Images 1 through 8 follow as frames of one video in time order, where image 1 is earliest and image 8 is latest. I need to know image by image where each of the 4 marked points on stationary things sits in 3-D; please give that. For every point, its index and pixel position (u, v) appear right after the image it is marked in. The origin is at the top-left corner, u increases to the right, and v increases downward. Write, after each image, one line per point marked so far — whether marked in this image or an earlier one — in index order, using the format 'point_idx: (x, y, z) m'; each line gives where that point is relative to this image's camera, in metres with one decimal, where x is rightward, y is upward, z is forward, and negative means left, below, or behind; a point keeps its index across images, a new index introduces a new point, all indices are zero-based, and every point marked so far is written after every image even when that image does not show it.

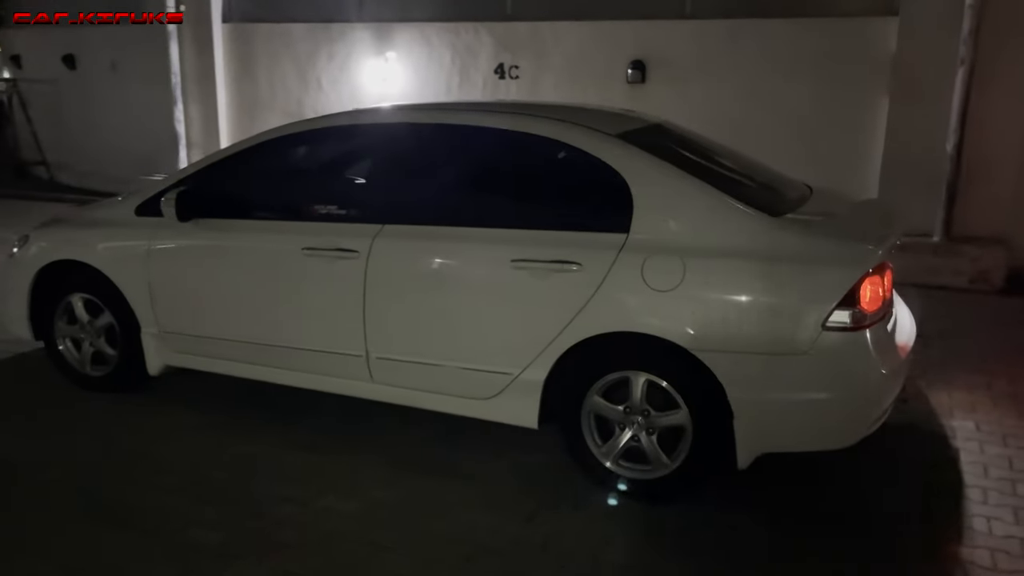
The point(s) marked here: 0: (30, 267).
0: (-2.7, +0.1, +4.9) m
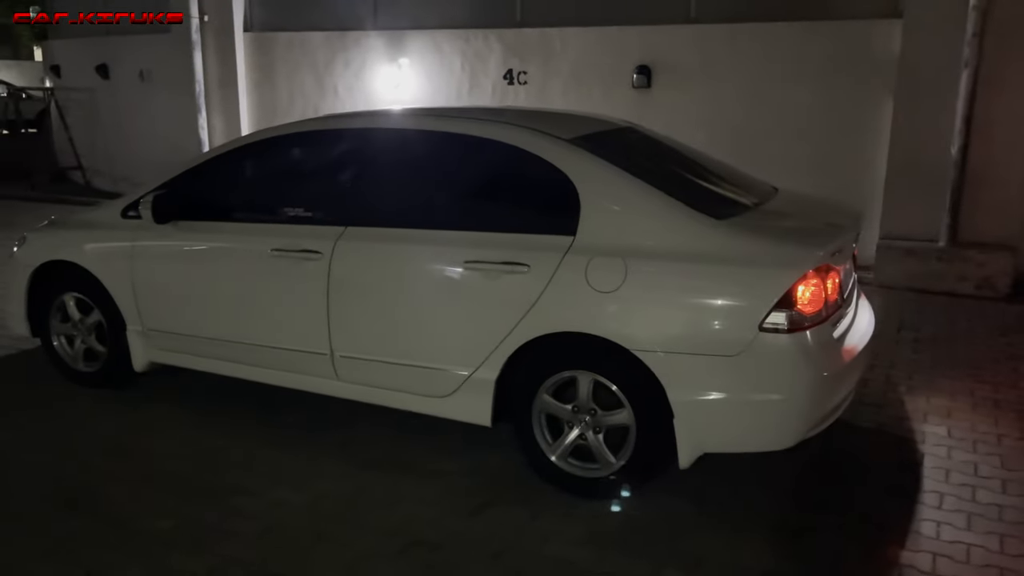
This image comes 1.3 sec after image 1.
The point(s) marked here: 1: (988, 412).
0: (-2.8, +0.1, +5.1) m
1: (+2.7, -0.7, +4.9) m
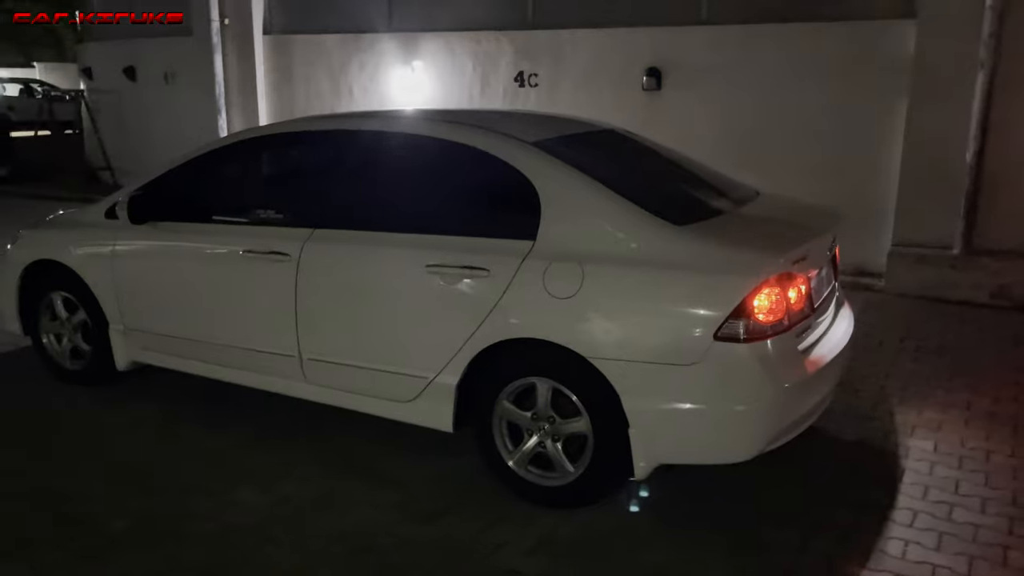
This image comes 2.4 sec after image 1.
0: (-2.9, +0.1, +5.2) m
1: (+2.5, -0.8, +4.7) m
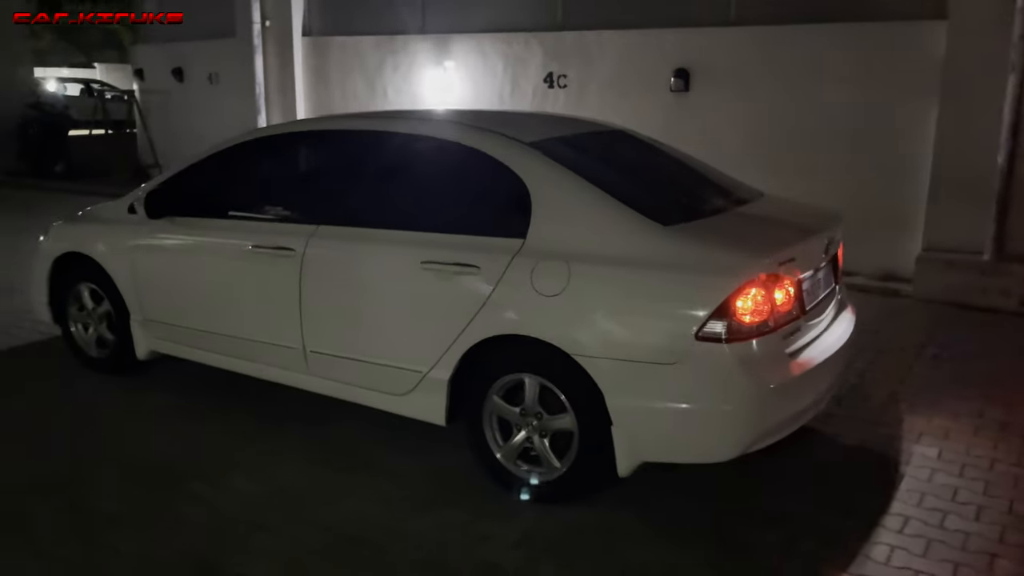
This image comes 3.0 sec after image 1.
0: (-2.9, +0.2, +5.4) m
1: (+2.5, -0.8, +4.7) m
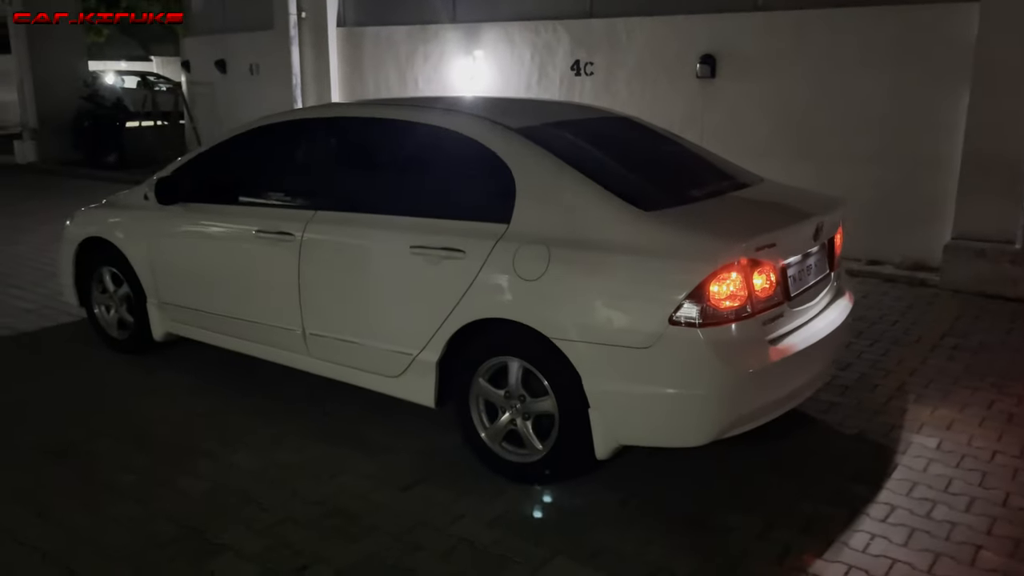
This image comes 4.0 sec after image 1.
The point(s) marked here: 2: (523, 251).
0: (-2.8, +0.3, +5.7) m
1: (+2.5, -0.7, +4.6) m
2: (+0.1, +0.2, +3.8) m
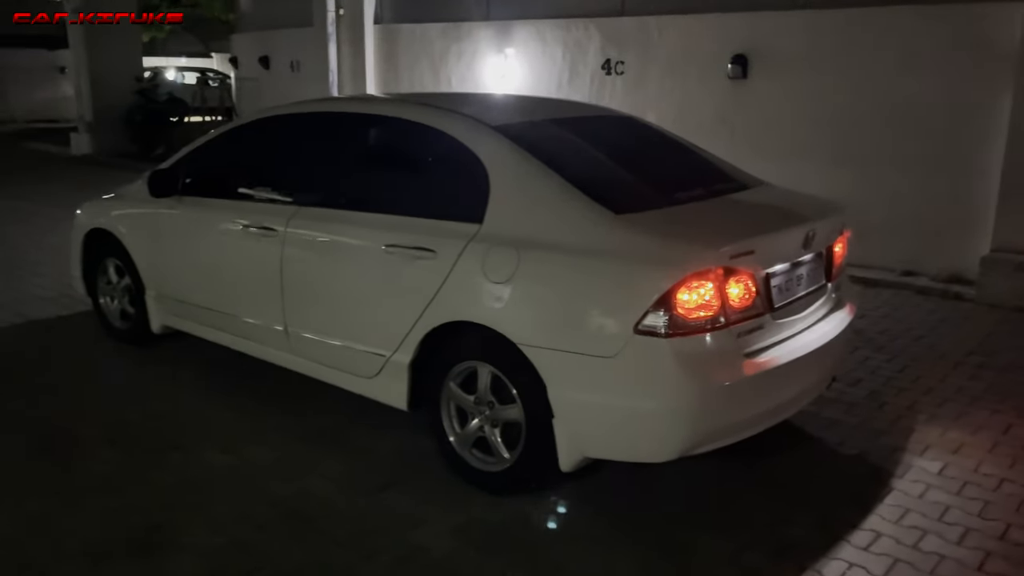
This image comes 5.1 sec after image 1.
0: (-2.8, +0.4, +5.7) m
1: (+2.4, -0.8, +4.3) m
2: (-0.1, +0.1, +3.6) m
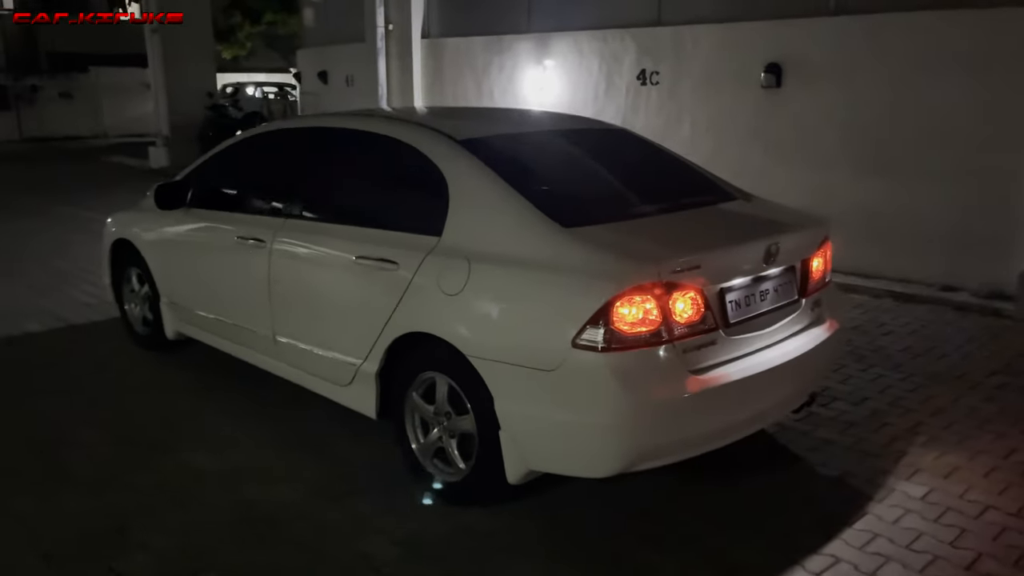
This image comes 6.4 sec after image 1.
0: (-2.8, +0.3, +6.0) m
1: (+2.3, -0.9, +4.0) m
2: (-0.3, +0.1, +3.7) m
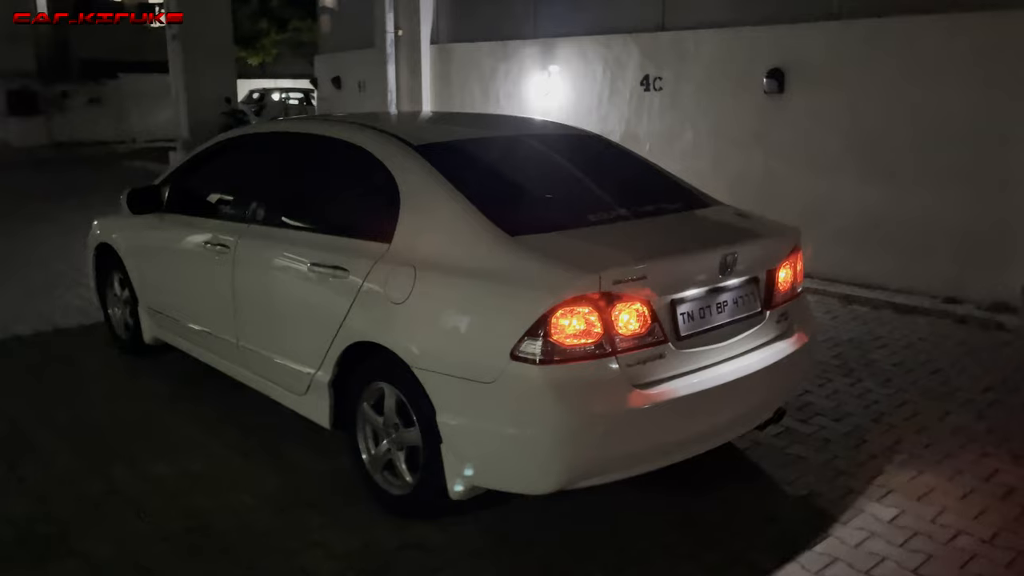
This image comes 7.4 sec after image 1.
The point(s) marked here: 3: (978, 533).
0: (-2.9, +0.3, +6.0) m
1: (+2.1, -0.9, +3.9) m
2: (-0.5, +0.1, +3.6) m
3: (+1.9, -1.0, +3.6) m
